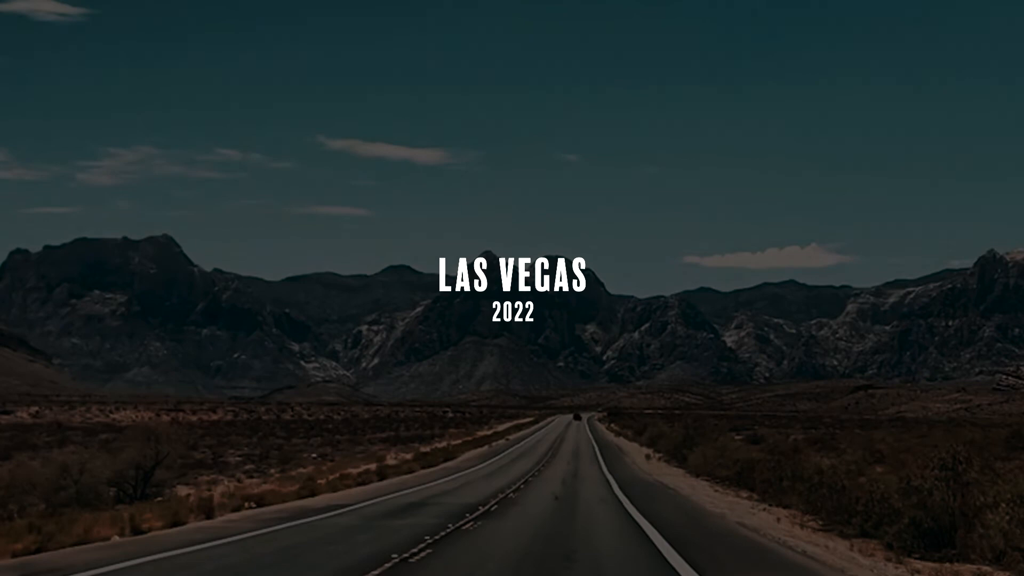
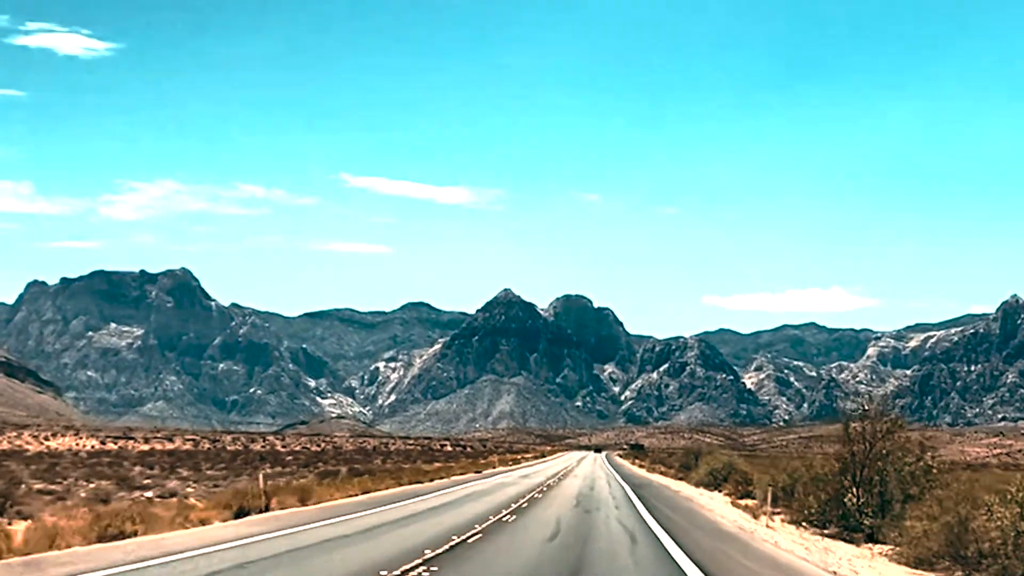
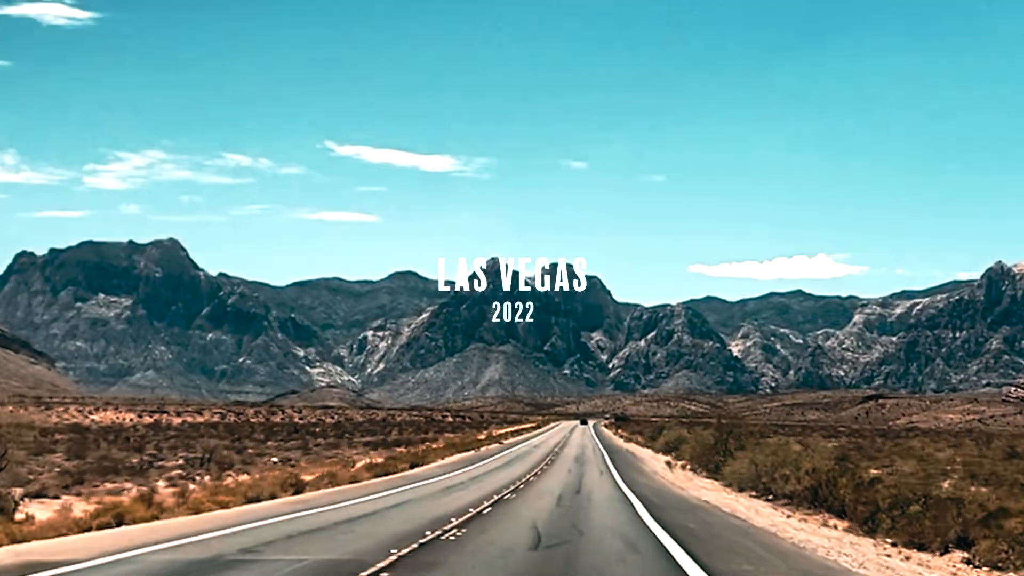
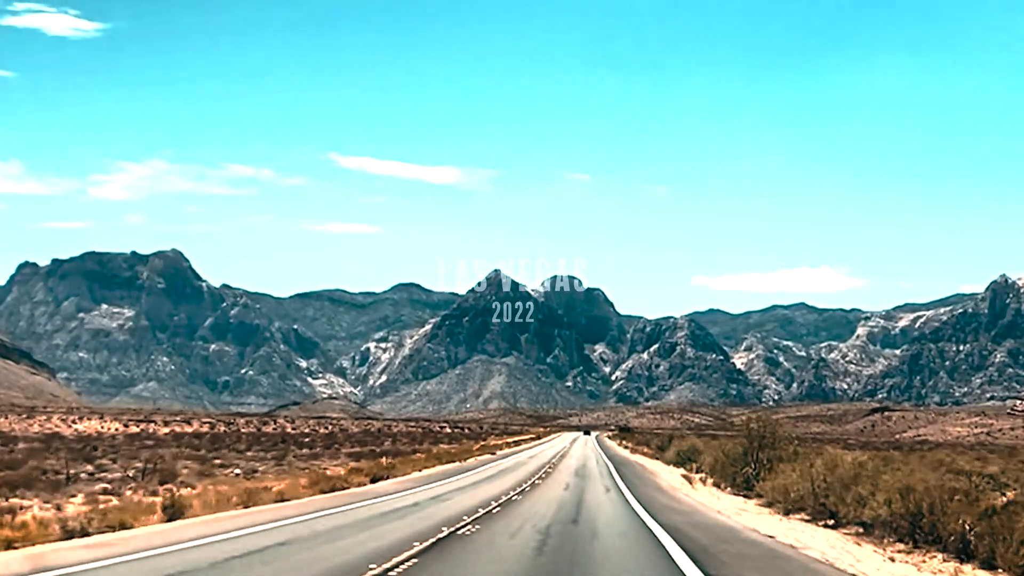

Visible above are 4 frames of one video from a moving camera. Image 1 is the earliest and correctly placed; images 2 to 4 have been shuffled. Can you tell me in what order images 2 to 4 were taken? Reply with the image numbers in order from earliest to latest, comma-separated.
3, 4, 2
